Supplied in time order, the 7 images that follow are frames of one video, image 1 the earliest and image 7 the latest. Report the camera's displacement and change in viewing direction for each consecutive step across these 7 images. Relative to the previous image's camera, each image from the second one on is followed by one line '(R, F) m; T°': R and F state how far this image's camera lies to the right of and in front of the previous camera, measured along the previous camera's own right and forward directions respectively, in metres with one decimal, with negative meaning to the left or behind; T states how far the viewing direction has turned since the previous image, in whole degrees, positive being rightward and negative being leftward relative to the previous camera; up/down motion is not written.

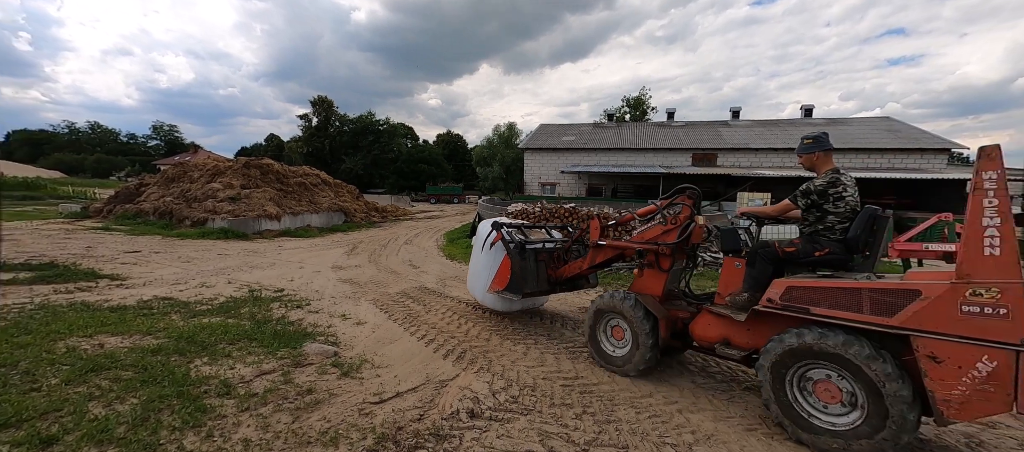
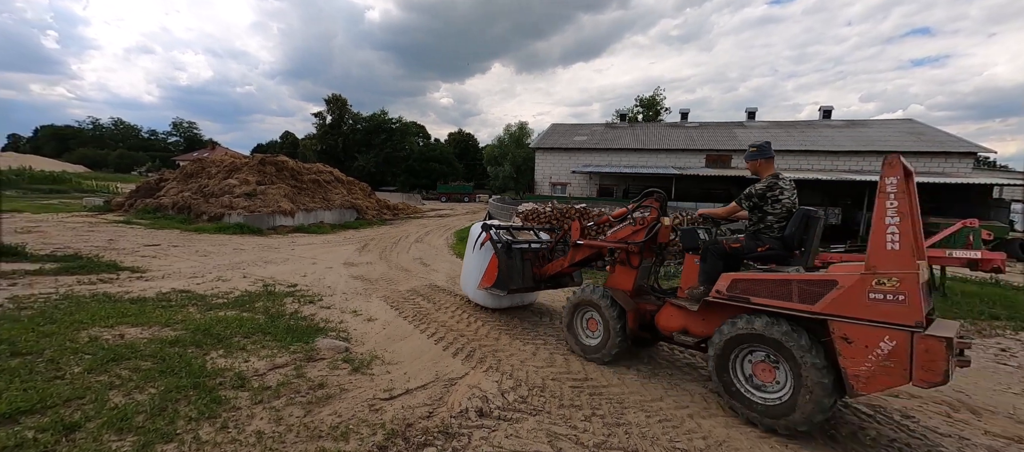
(0.0, 0.0) m; -2°
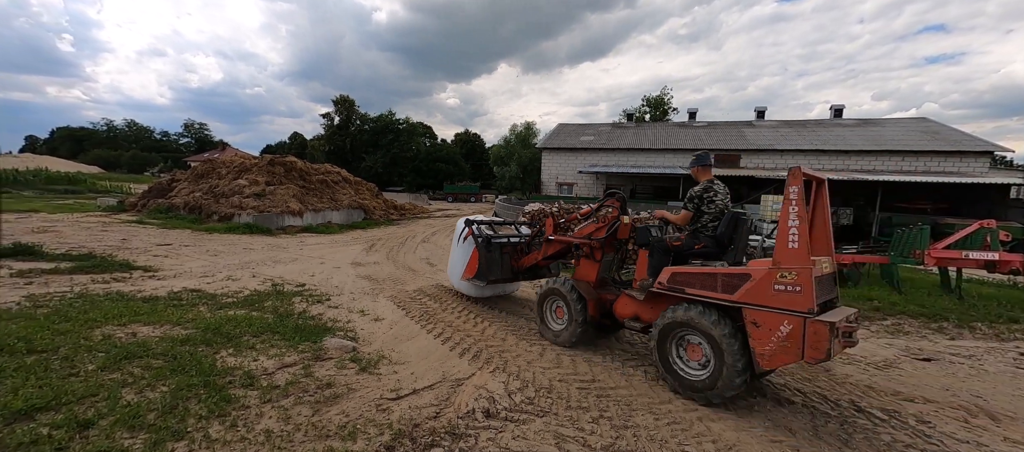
(0.0, 0.0) m; -1°
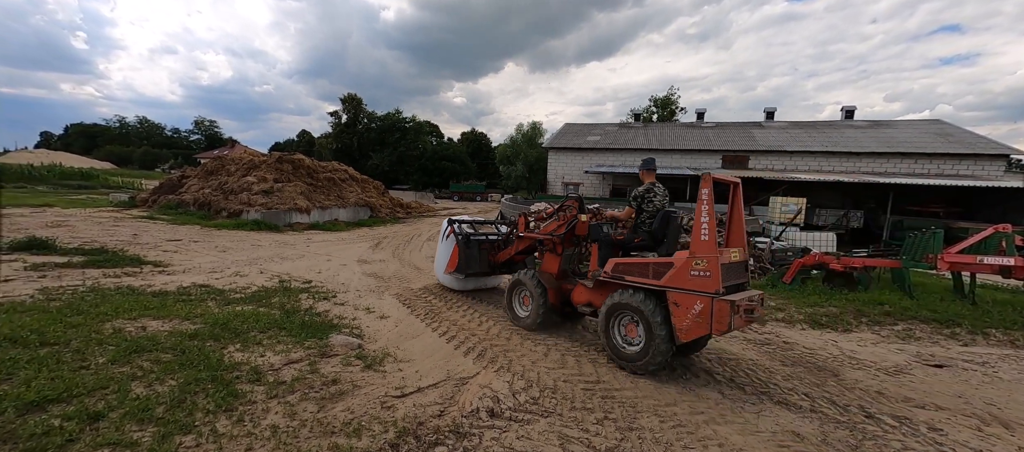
(0.0, 0.0) m; -1°
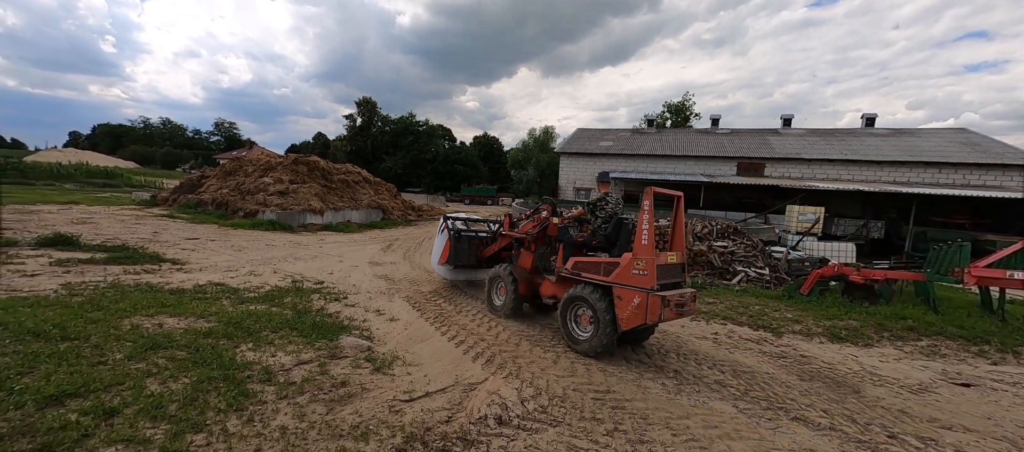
(0.0, 0.0) m; -2°
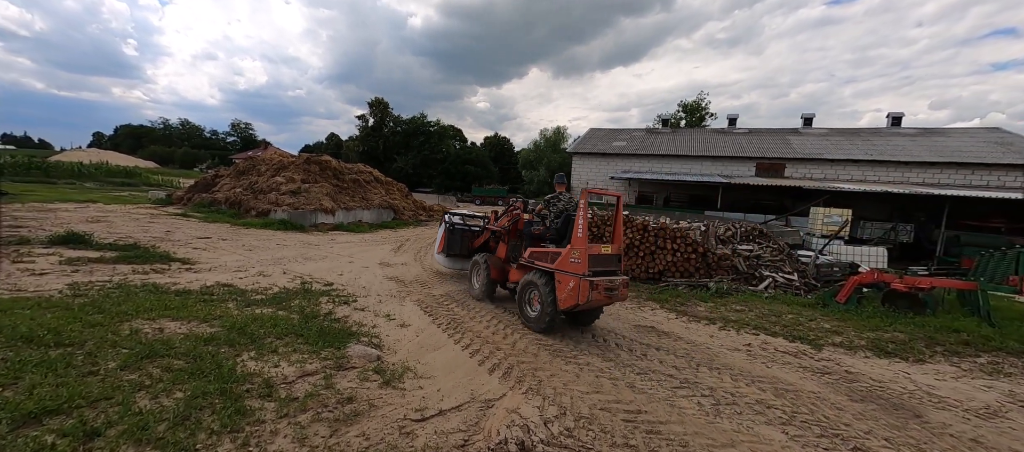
(-0.1, +0.3) m; -1°
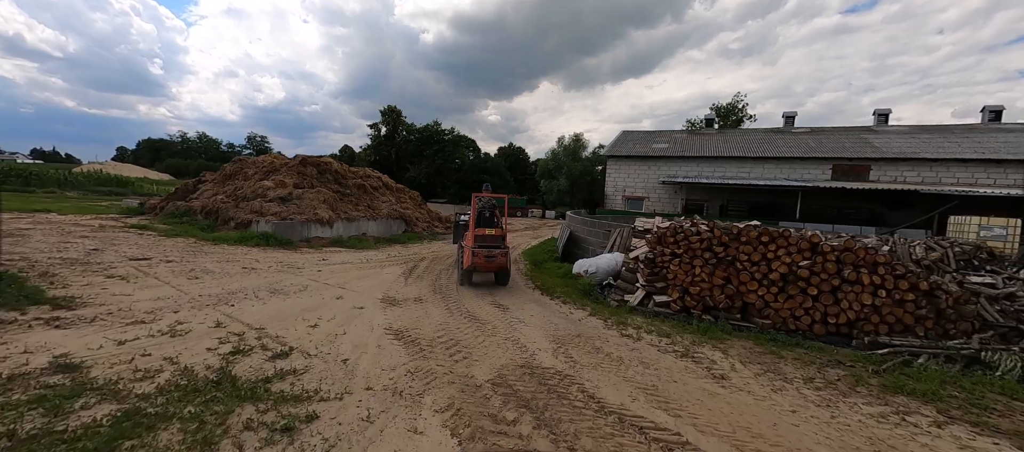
(-0.9, +3.5) m; -2°
